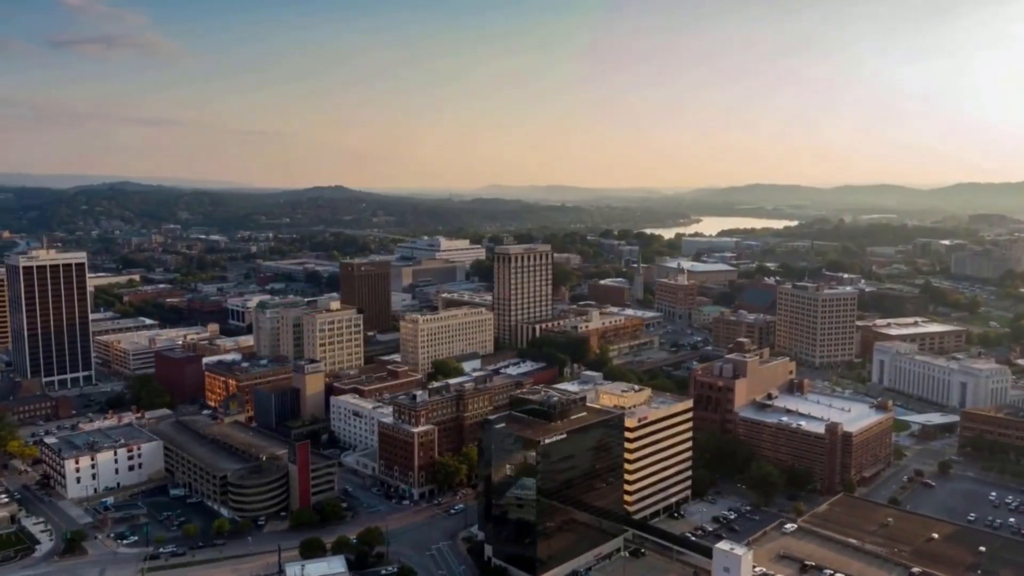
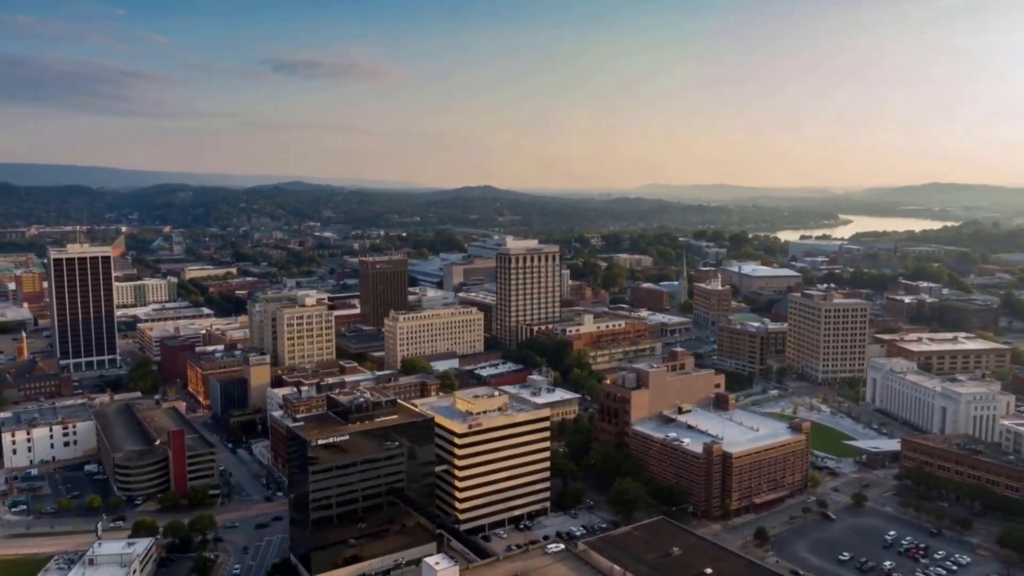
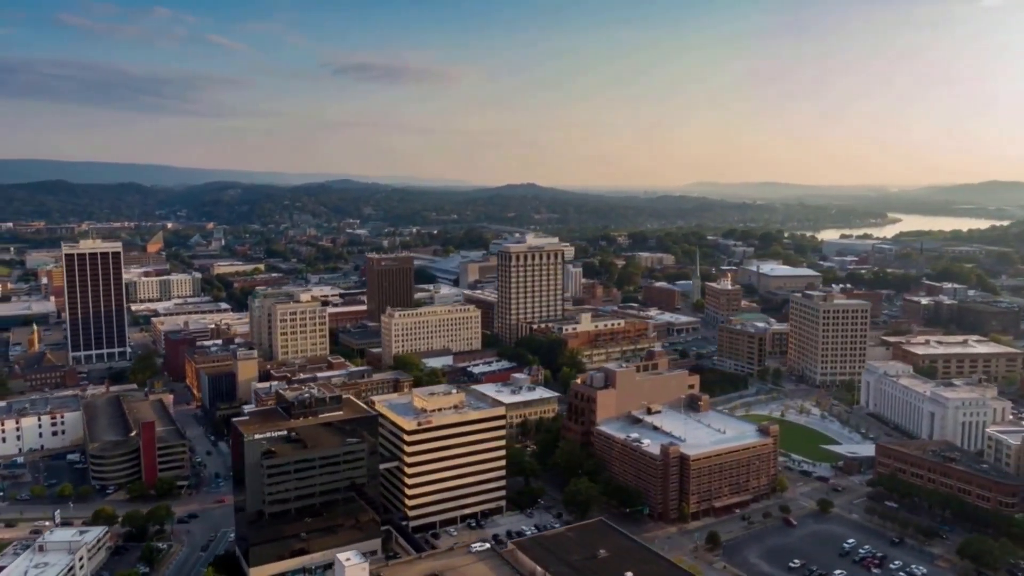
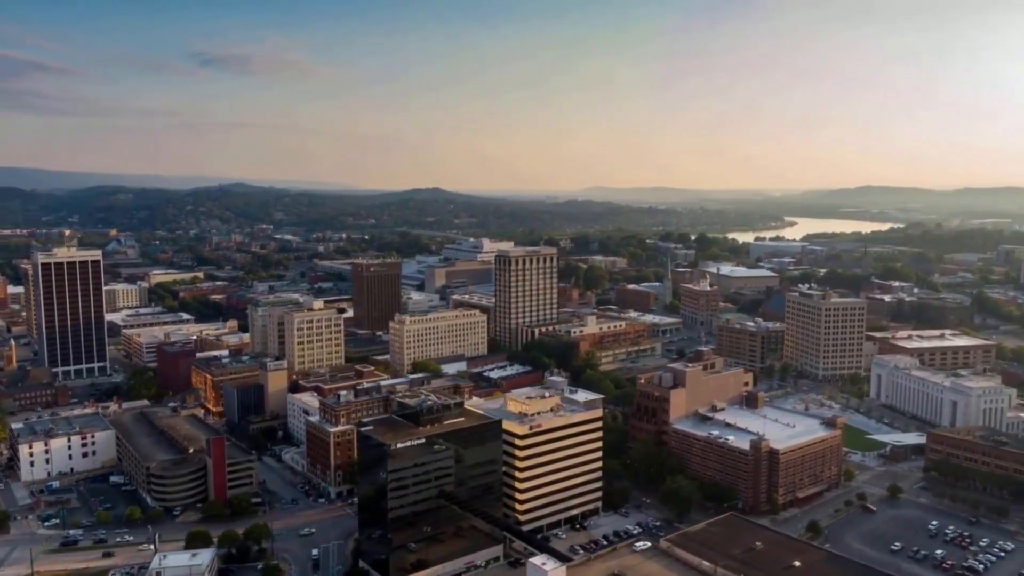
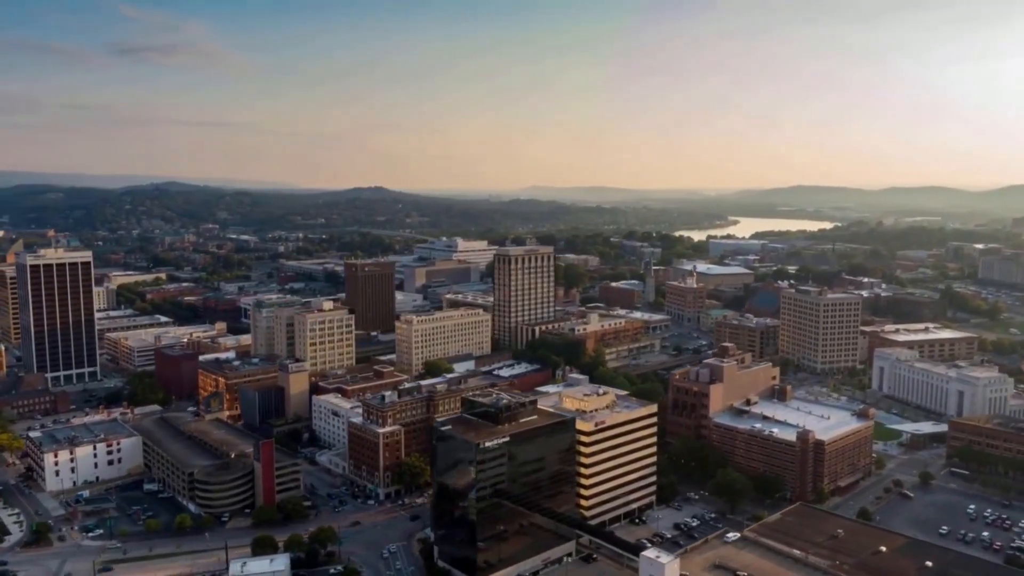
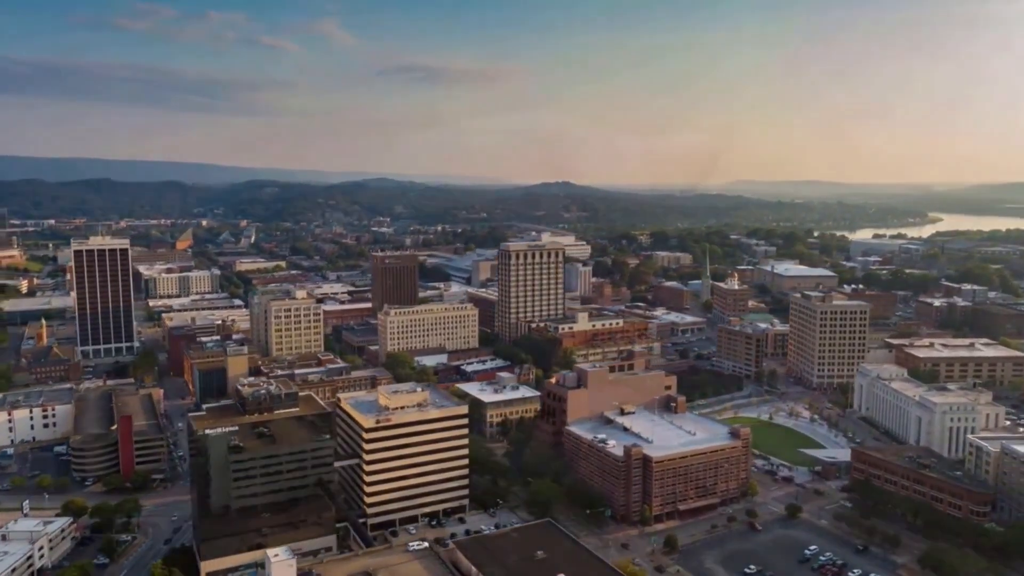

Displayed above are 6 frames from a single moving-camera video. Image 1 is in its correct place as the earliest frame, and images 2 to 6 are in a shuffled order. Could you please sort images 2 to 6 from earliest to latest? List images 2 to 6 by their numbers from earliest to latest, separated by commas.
5, 4, 2, 3, 6
